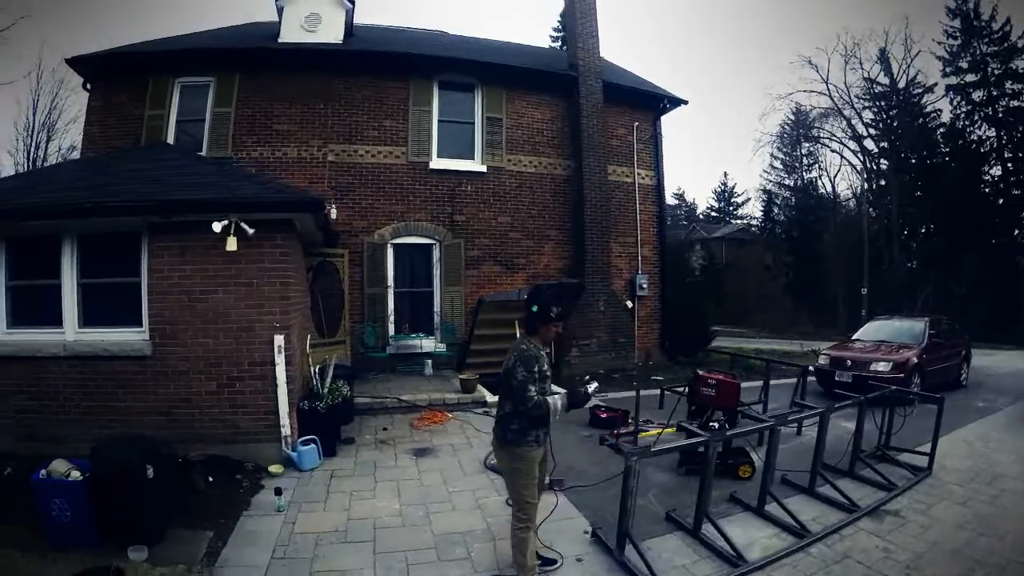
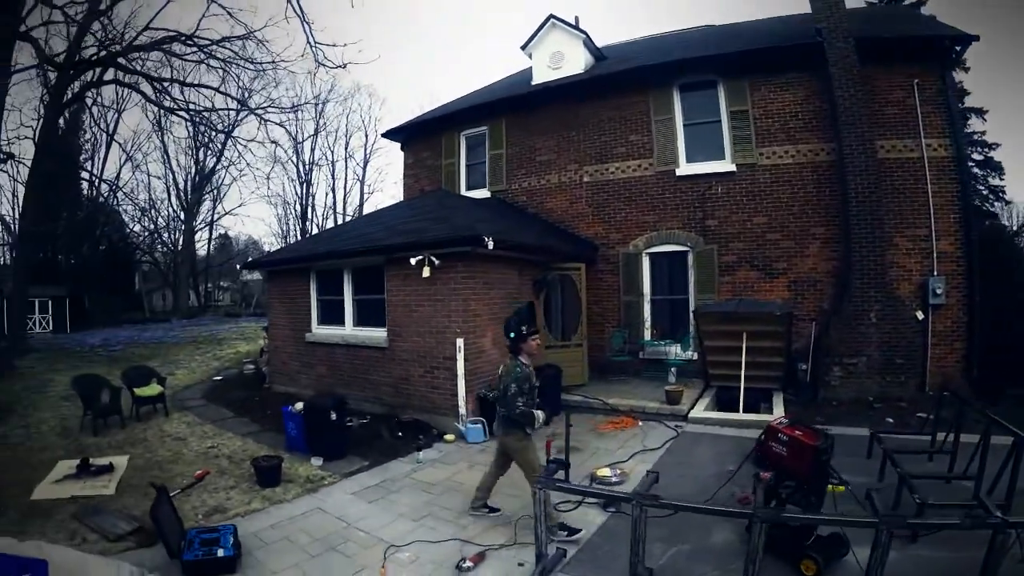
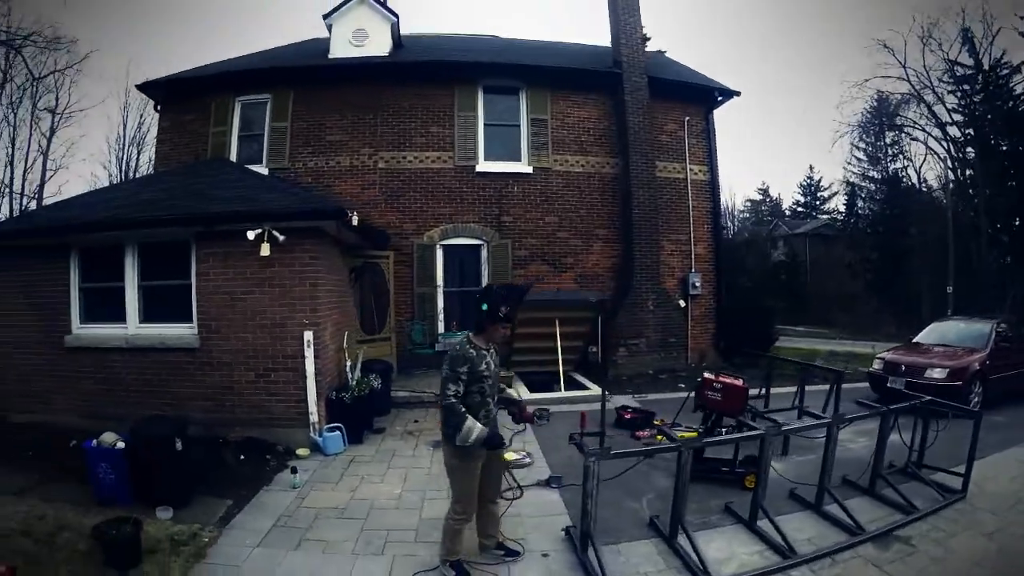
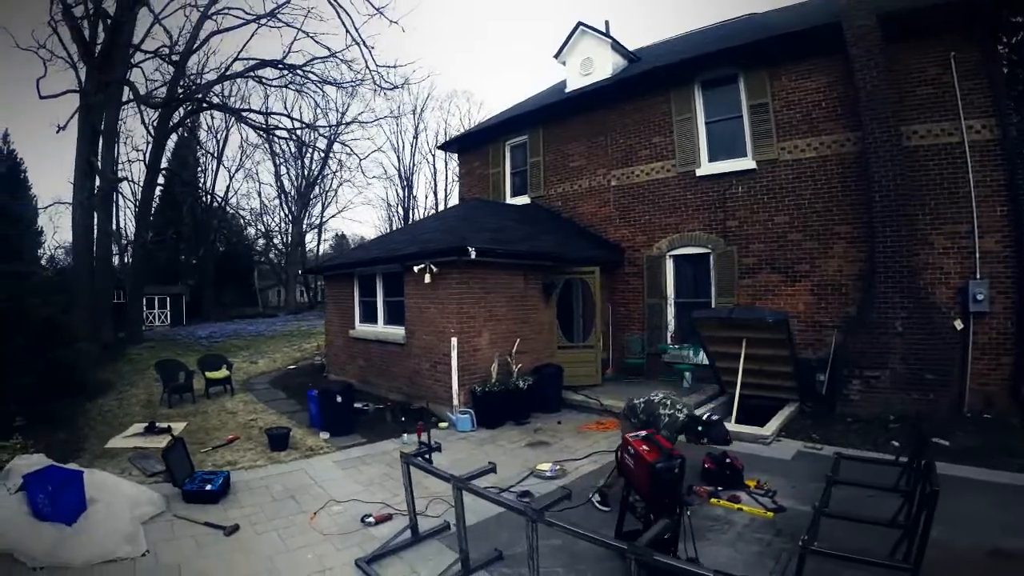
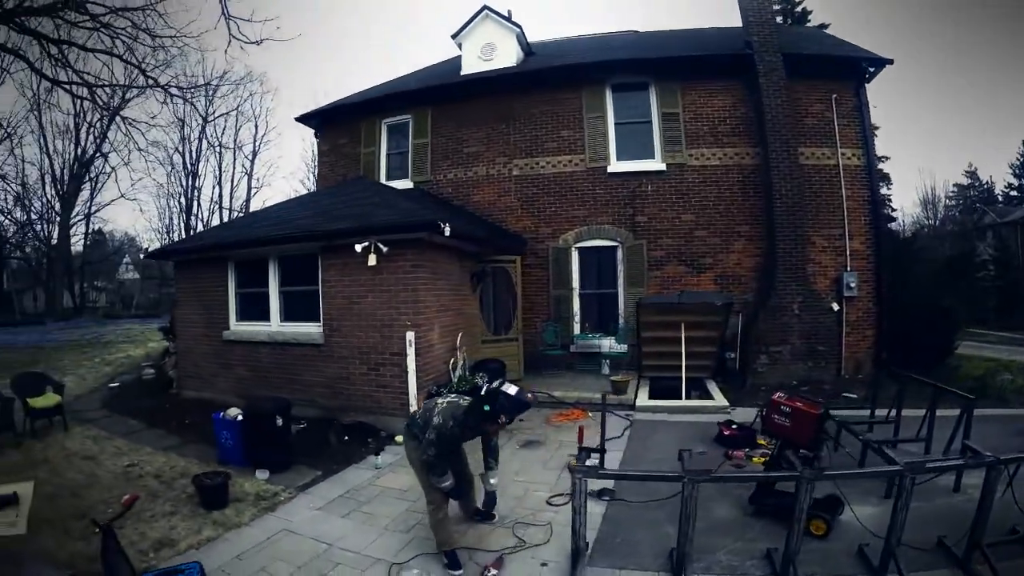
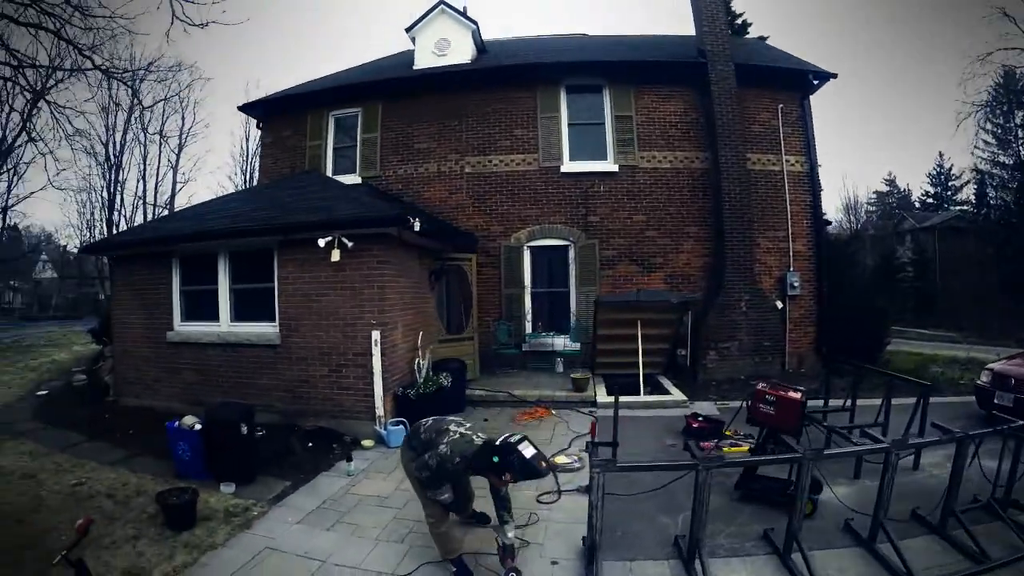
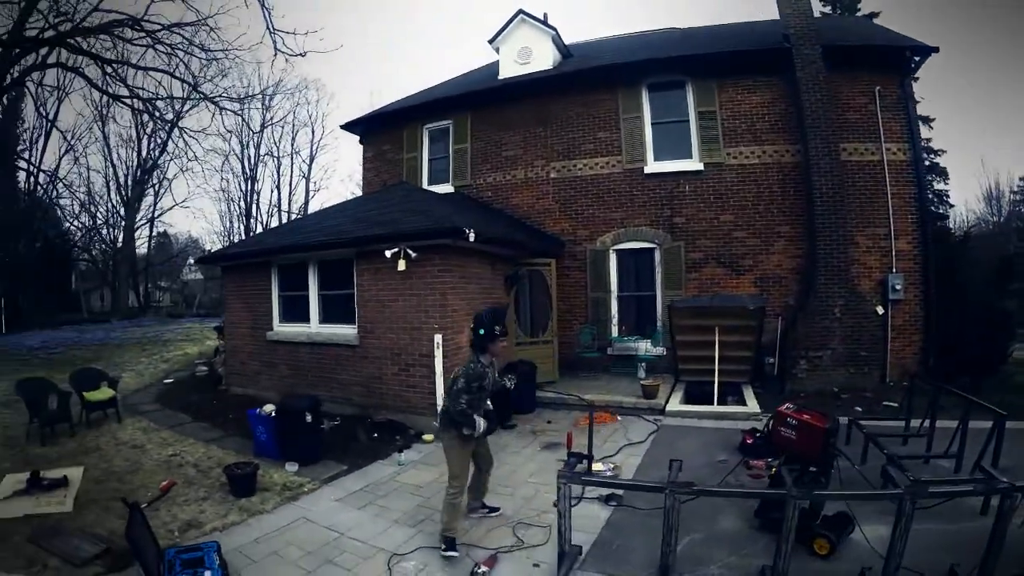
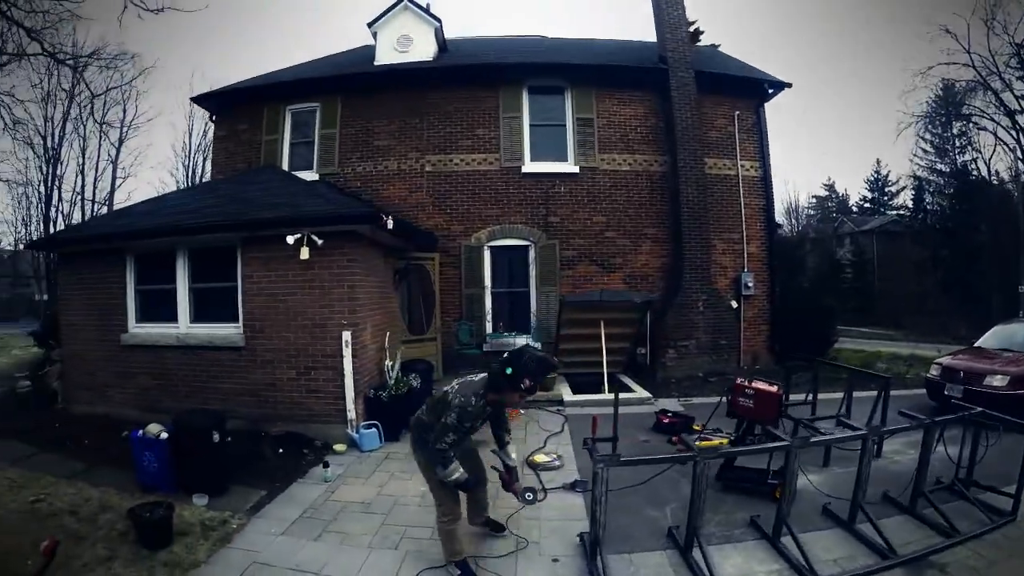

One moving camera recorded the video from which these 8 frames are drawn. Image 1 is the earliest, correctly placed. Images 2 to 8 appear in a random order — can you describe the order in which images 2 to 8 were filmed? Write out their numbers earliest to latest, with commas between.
3, 8, 6, 5, 7, 2, 4
